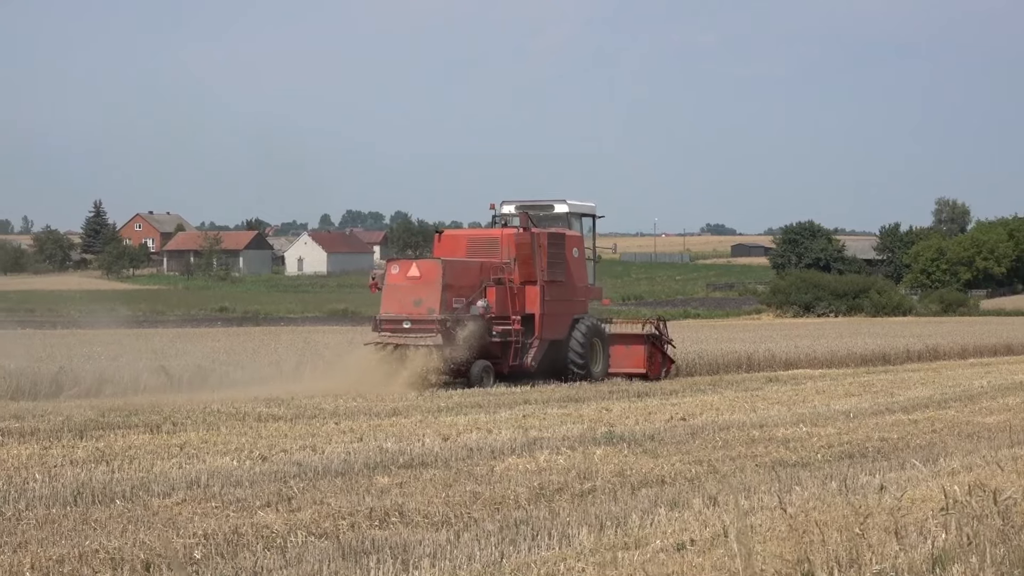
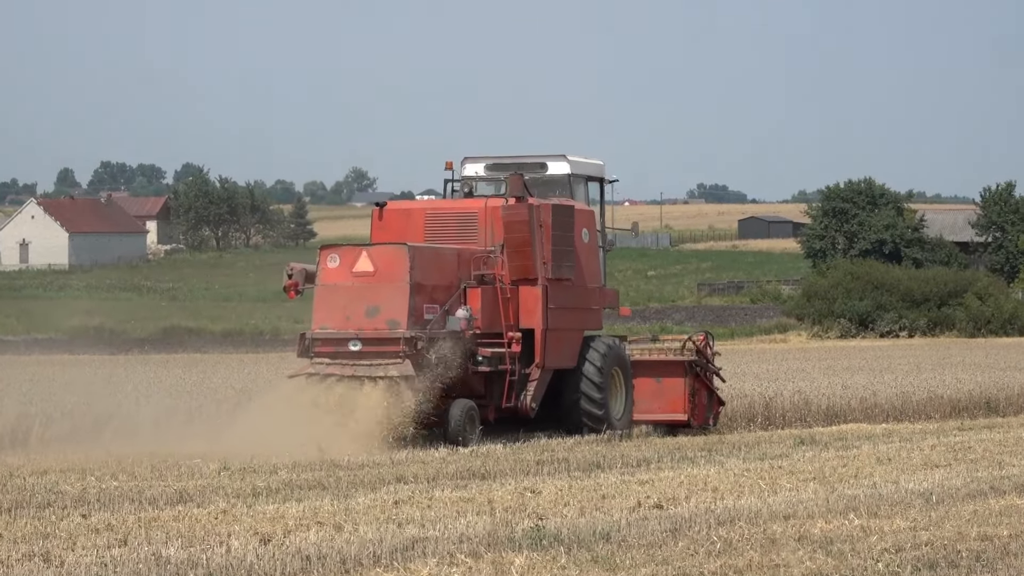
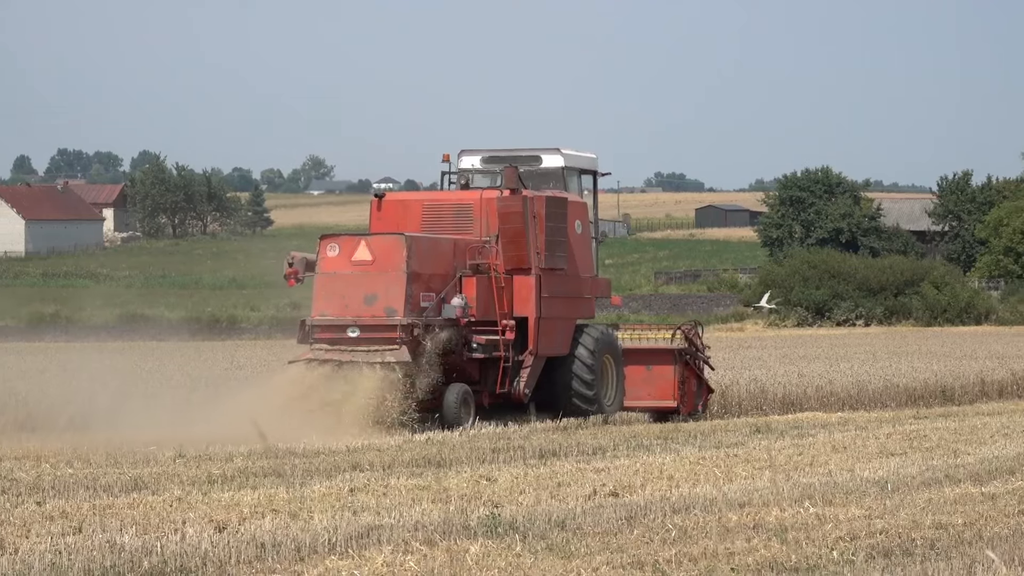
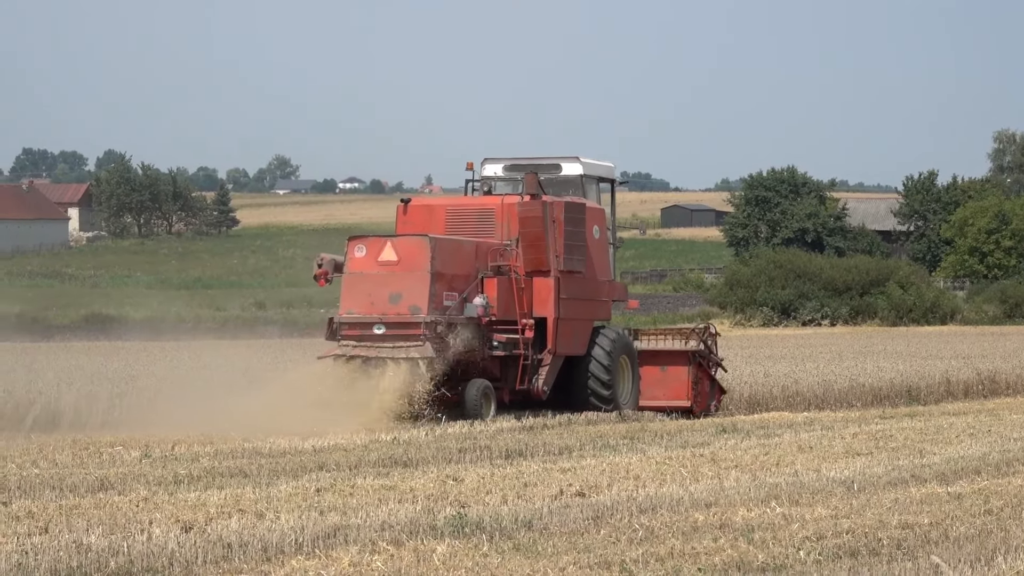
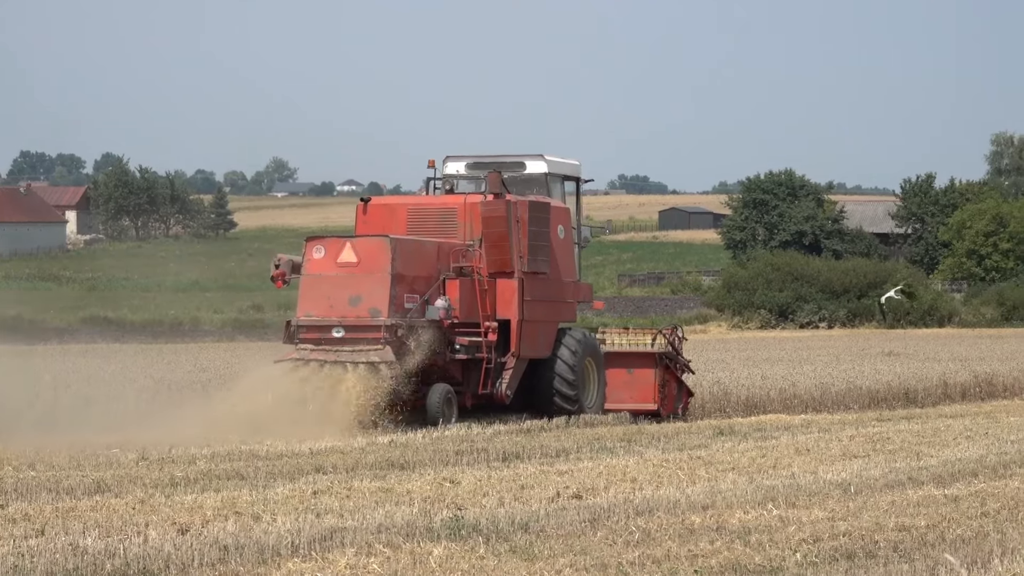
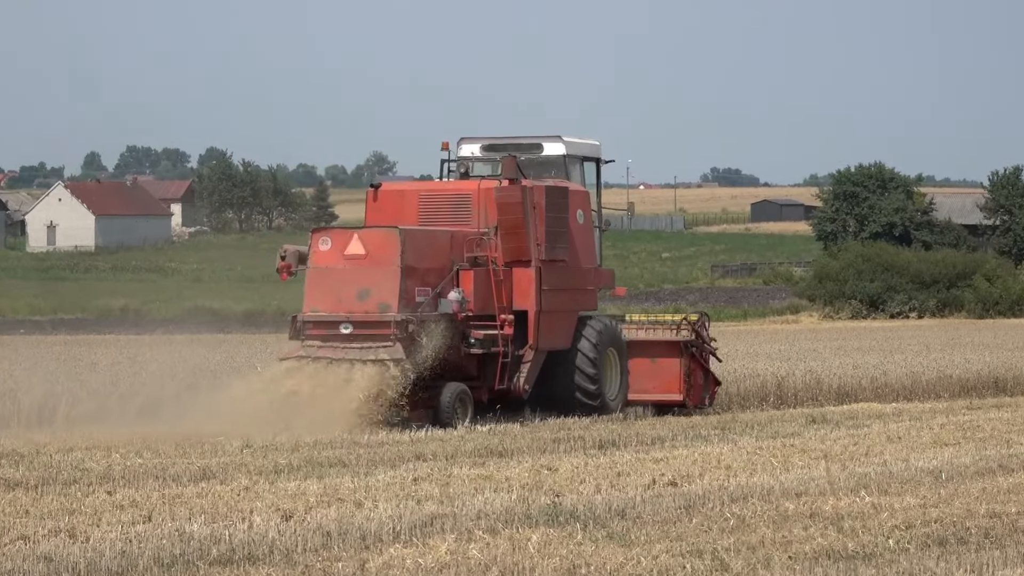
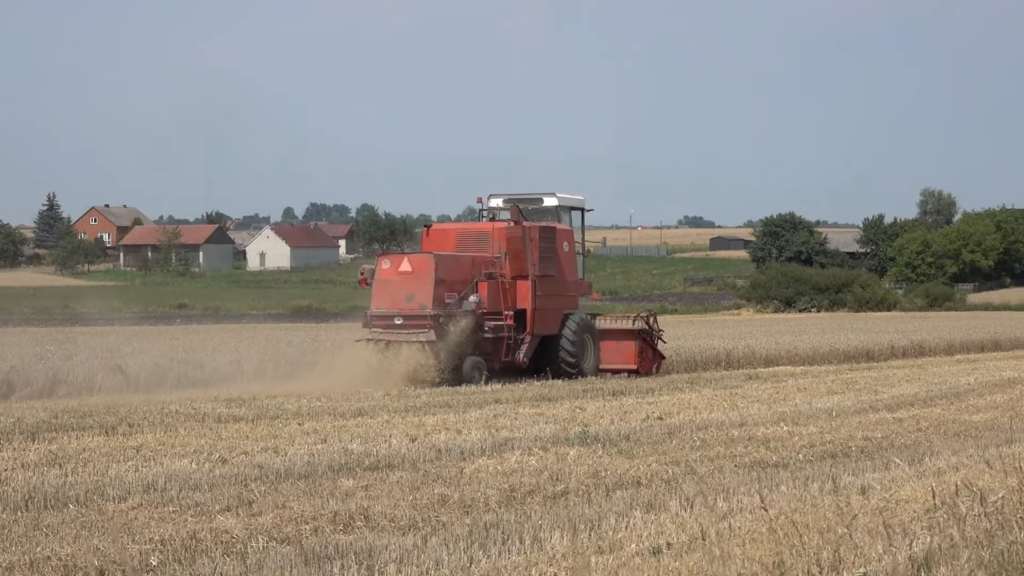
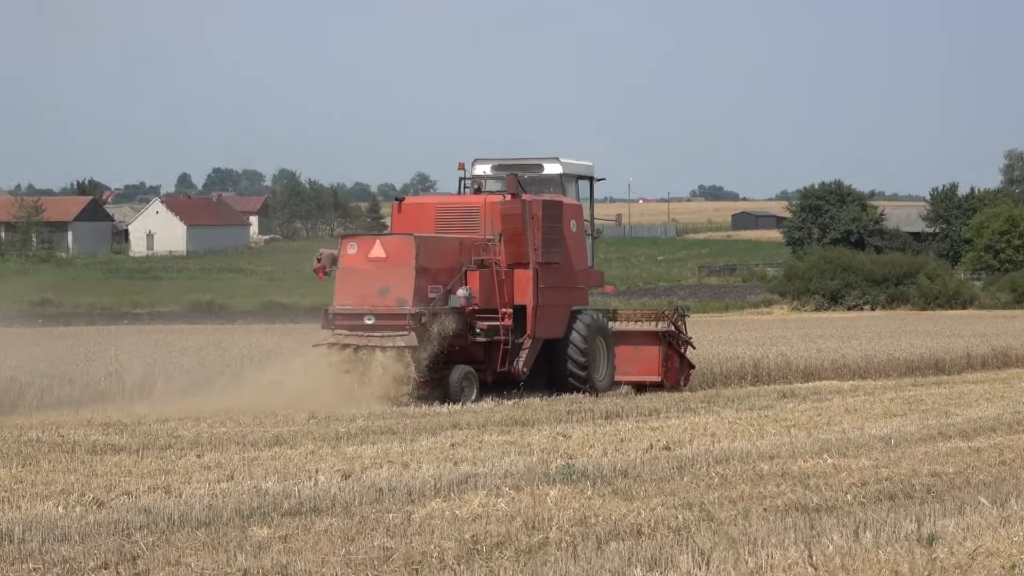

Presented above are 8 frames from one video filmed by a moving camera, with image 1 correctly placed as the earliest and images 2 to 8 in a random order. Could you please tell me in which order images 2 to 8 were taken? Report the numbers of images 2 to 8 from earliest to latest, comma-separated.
7, 8, 6, 2, 3, 5, 4
